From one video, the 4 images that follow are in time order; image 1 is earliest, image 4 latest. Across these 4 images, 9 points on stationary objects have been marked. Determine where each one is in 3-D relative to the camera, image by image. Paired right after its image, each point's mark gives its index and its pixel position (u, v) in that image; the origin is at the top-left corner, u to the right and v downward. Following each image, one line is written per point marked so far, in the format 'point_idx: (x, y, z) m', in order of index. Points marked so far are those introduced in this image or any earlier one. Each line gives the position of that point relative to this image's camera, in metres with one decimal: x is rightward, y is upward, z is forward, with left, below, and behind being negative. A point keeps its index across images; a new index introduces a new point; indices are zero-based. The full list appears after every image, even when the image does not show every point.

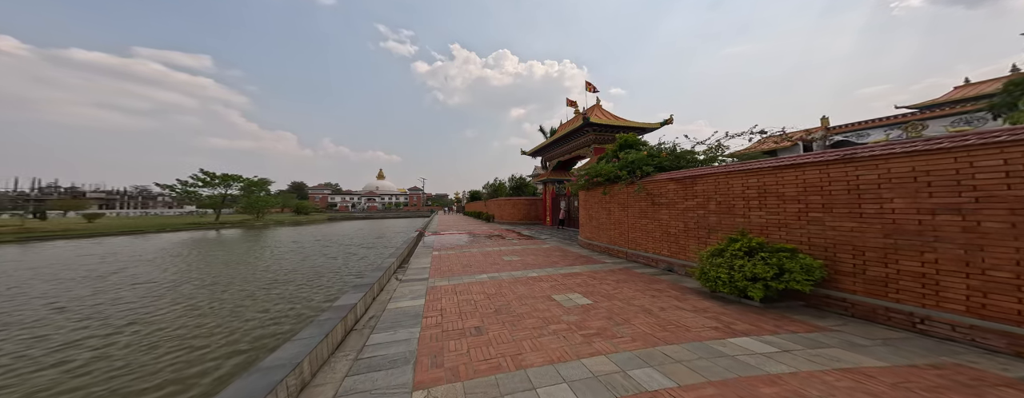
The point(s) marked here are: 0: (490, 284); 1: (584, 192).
0: (-0.4, -1.5, +4.6) m
1: (+2.4, +0.2, +8.5) m
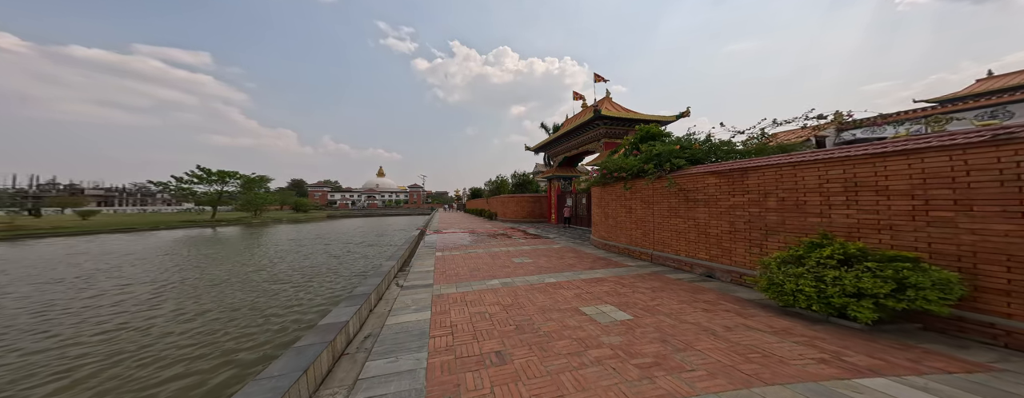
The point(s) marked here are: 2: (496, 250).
0: (-0.1, -1.4, +4.0) m
1: (+2.7, +0.3, +7.9) m
2: (-0.4, -1.5, +7.4) m
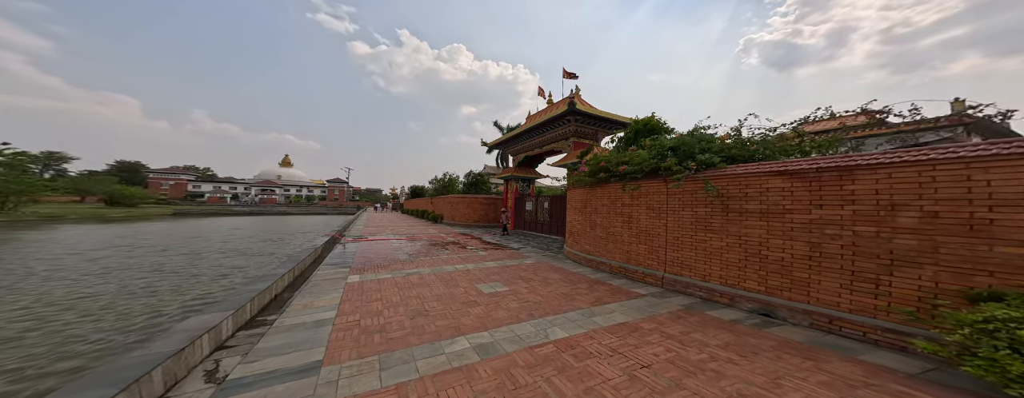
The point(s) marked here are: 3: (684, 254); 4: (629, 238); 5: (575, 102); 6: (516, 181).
0: (-0.2, -1.3, +1.9) m
1: (+1.7, +0.2, +6.4) m
2: (-1.2, -1.4, +5.2) m
3: (+2.7, -0.9, +4.2) m
4: (+2.3, -0.8, +5.1) m
5: (+2.4, +3.7, +9.9) m
6: (+0.2, +1.0, +14.1) m
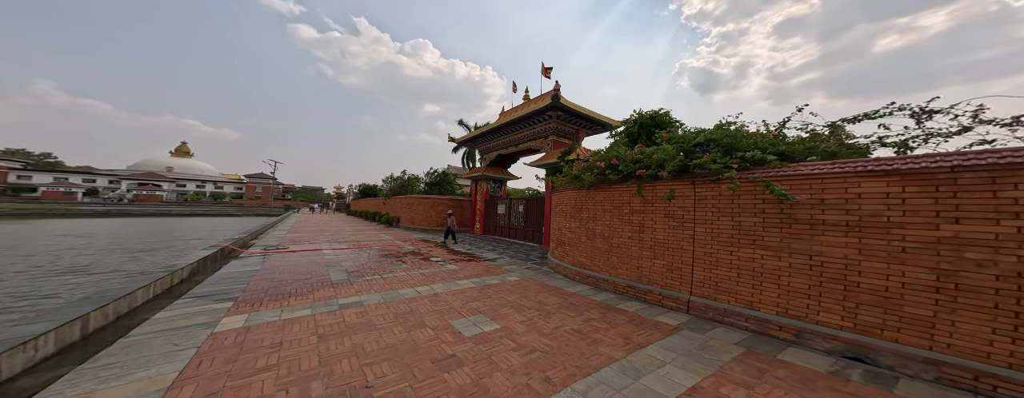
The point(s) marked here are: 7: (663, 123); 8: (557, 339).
0: (+0.1, -1.2, +0.6) m
1: (+1.4, +0.2, +5.3) m
2: (-1.5, -1.4, +3.7) m
3: (+2.7, -0.9, +3.3) m
4: (+2.0, -0.8, +4.2) m
5: (+1.6, +3.5, +9.0) m
6: (-1.3, +0.8, +12.7) m
7: (+2.8, +1.4, +5.0) m
8: (+0.5, -1.4, +2.8) m
